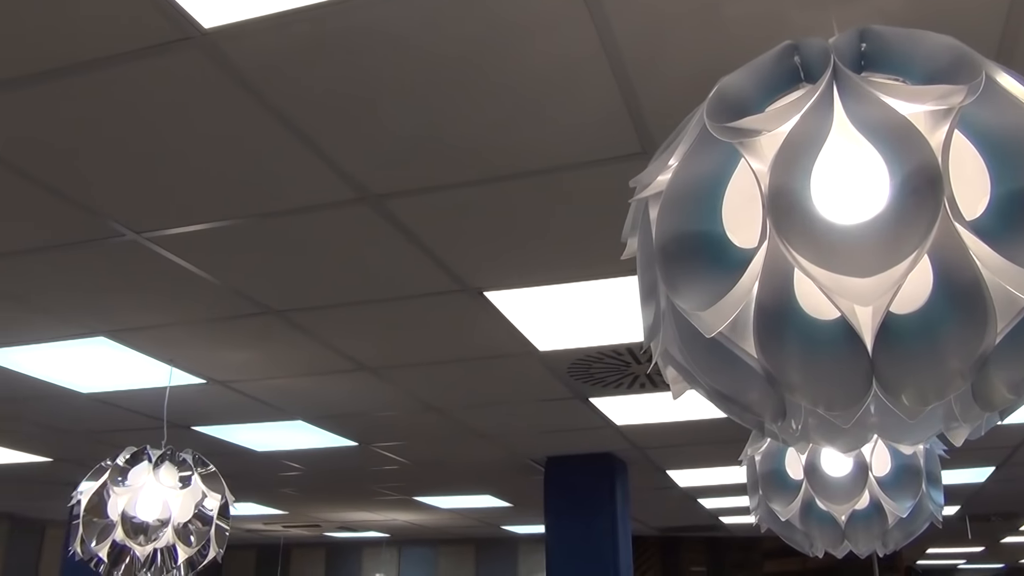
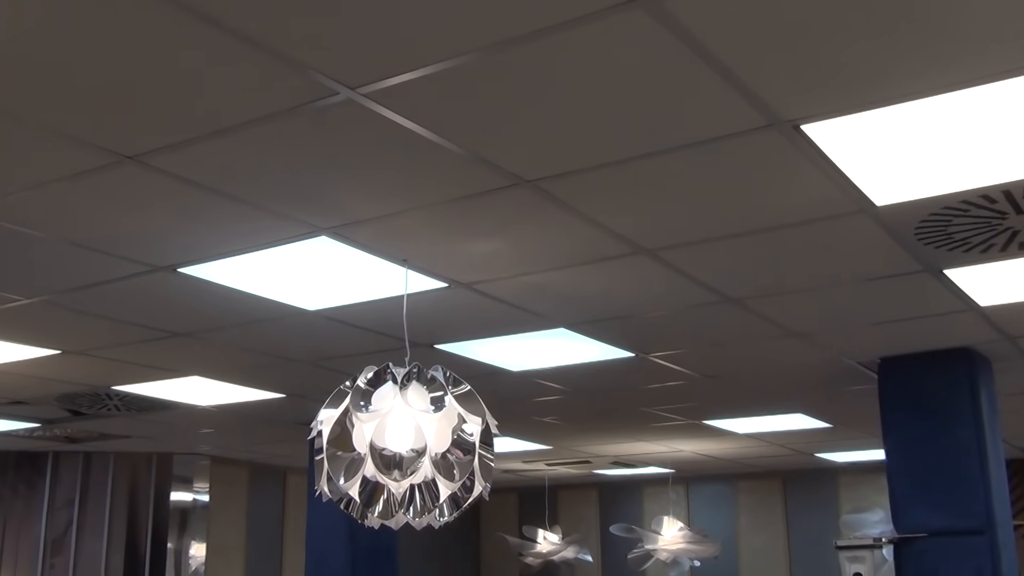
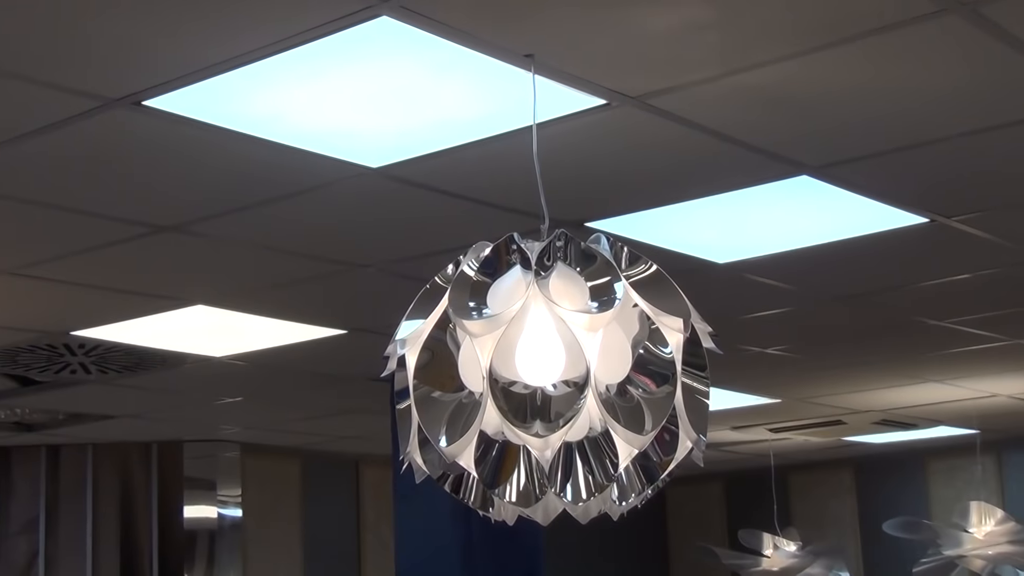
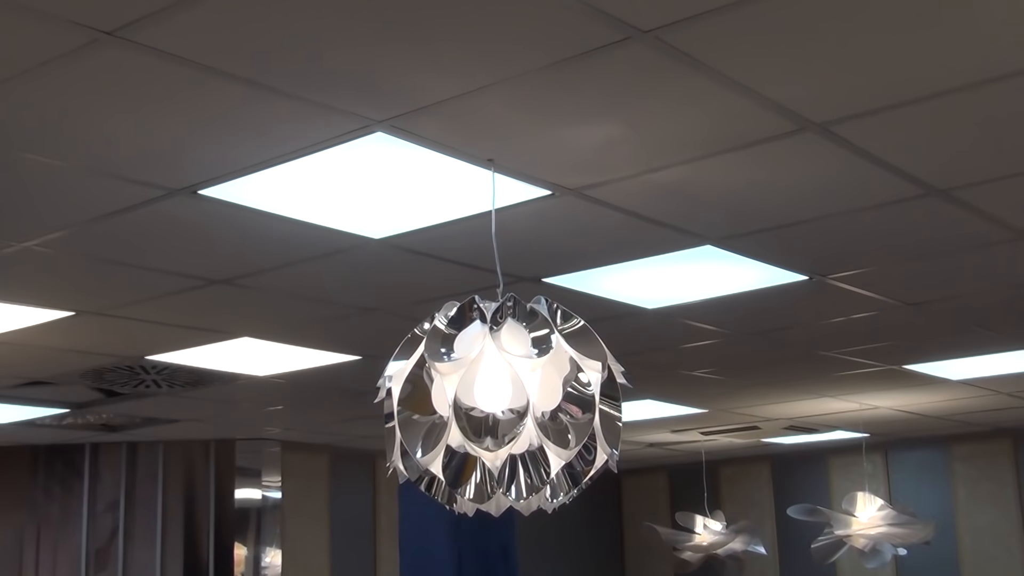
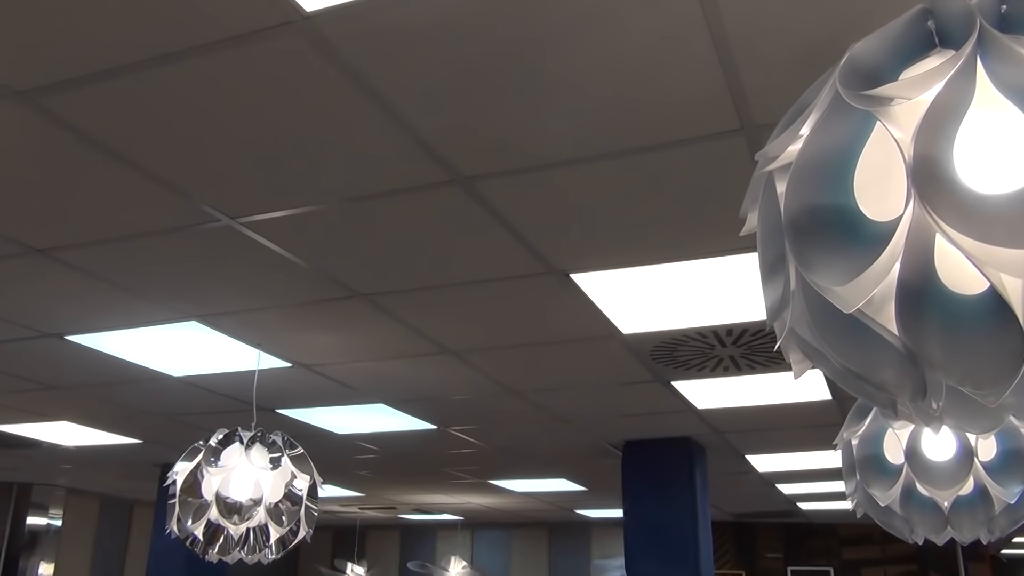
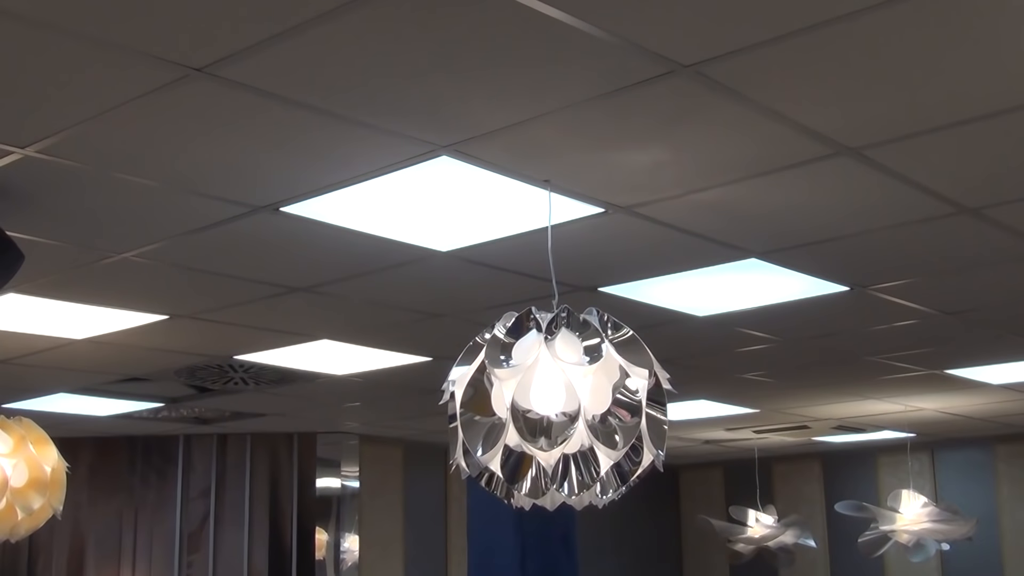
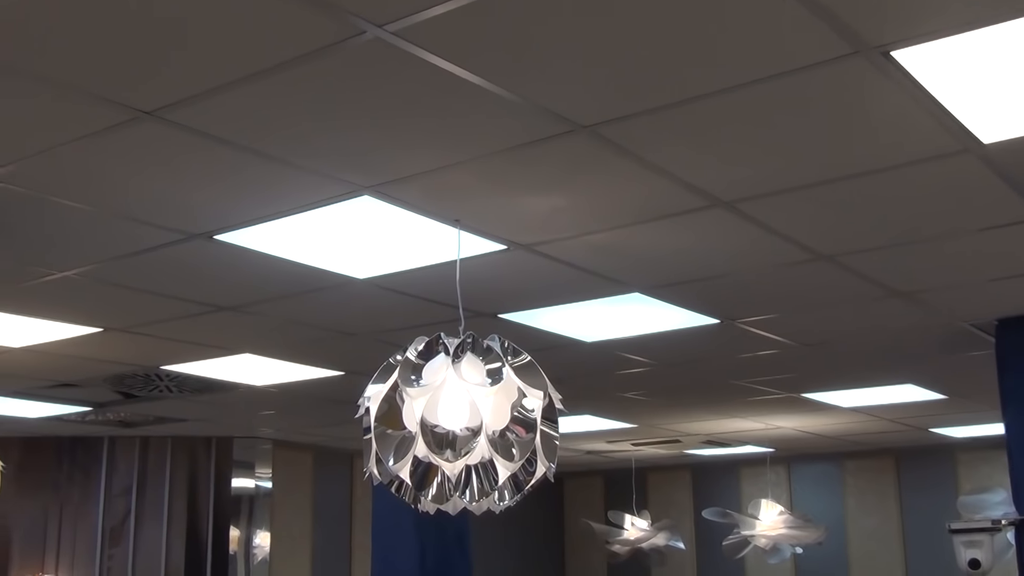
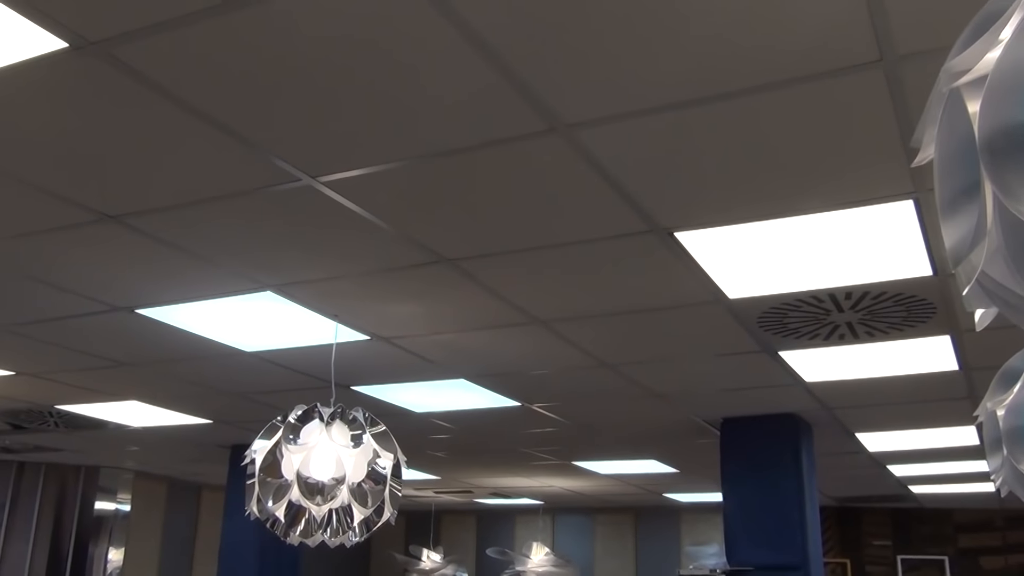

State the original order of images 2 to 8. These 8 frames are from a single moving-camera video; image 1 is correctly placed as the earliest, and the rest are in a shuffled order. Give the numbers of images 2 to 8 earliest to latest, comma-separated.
5, 8, 2, 7, 6, 4, 3
